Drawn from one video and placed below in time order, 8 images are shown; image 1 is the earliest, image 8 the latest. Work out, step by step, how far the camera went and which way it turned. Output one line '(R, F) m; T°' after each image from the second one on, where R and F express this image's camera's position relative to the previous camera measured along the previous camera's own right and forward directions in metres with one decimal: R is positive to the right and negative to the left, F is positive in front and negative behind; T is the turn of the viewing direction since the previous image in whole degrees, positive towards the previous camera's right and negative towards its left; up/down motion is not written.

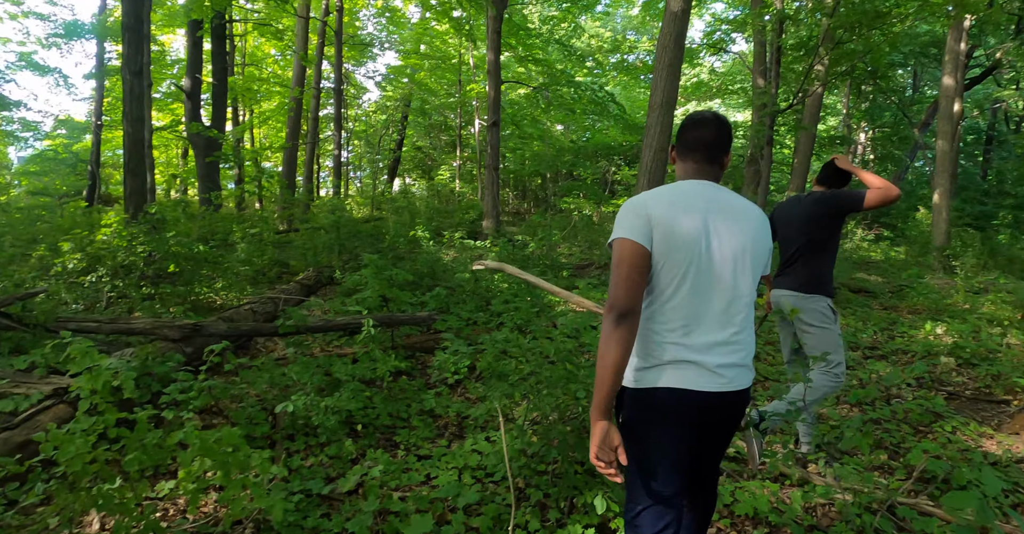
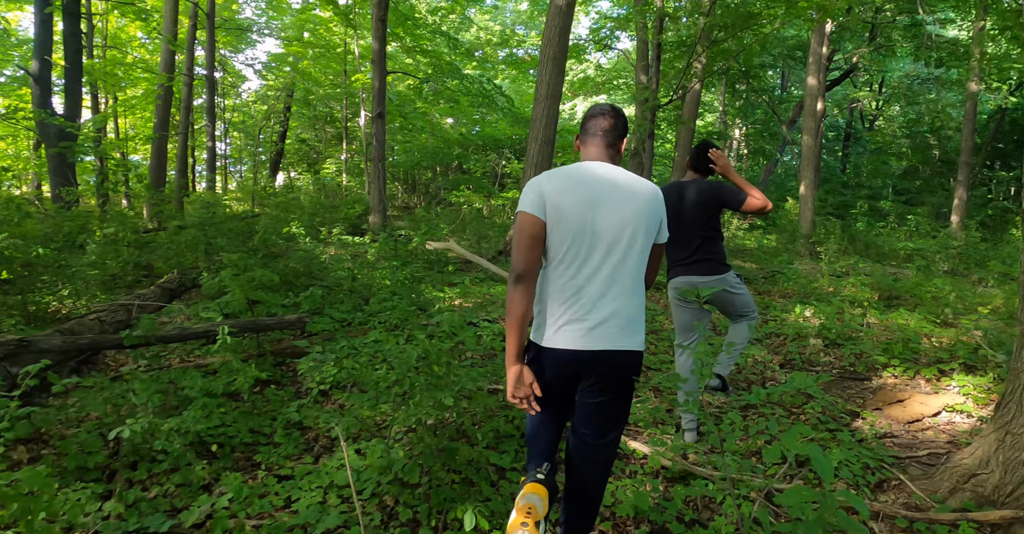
(+0.1, +0.3) m; +10°
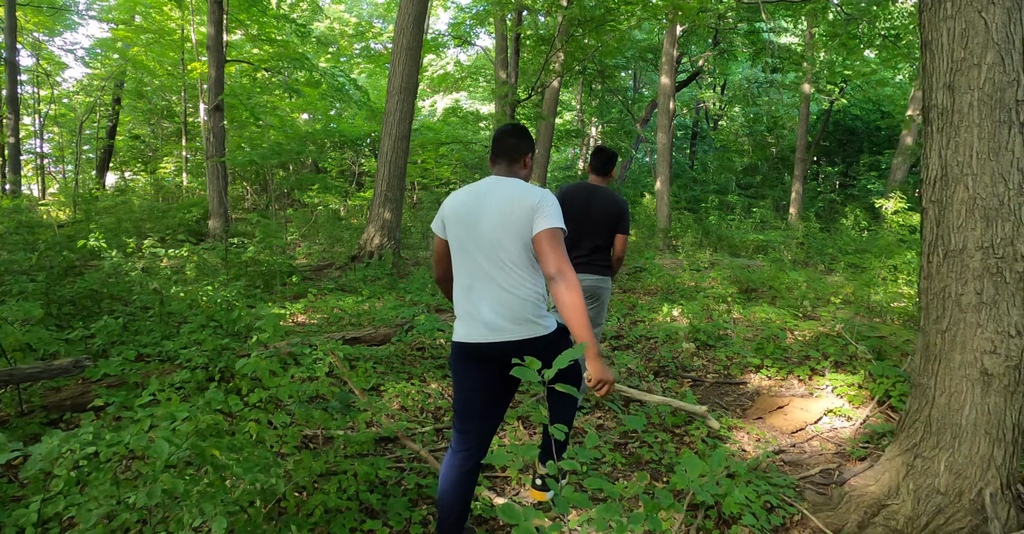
(+0.2, +0.7) m; +12°
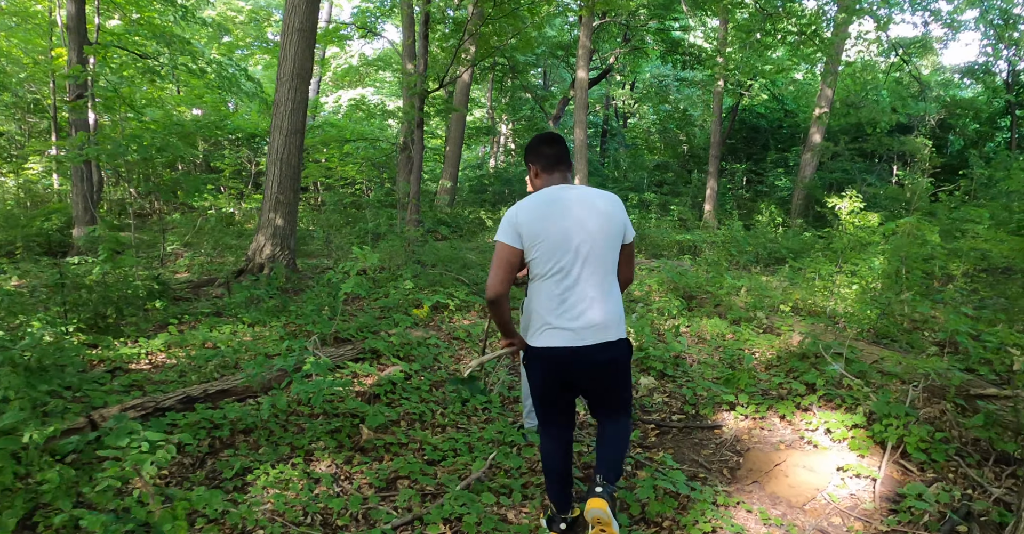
(0.0, +1.1) m; +8°
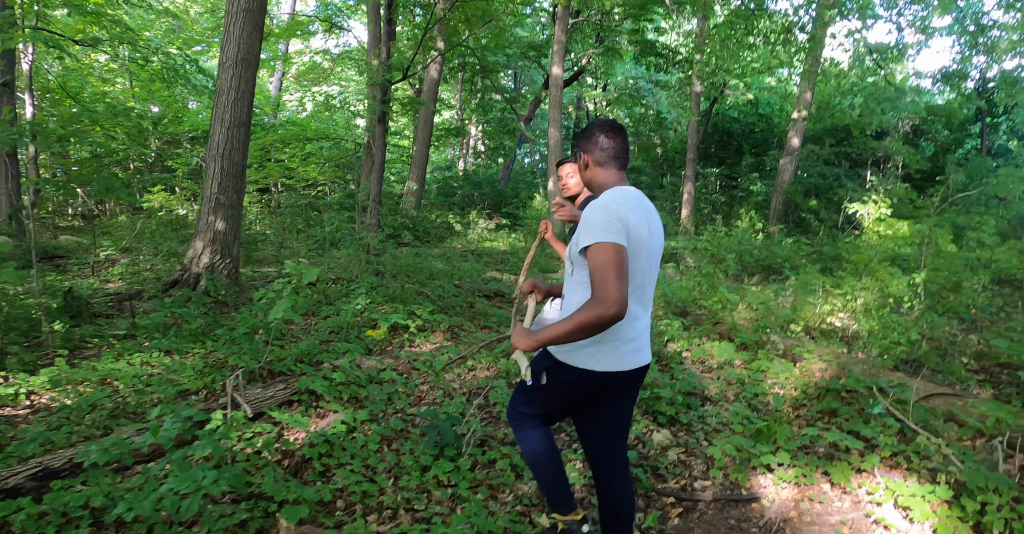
(0.0, +1.0) m; +3°
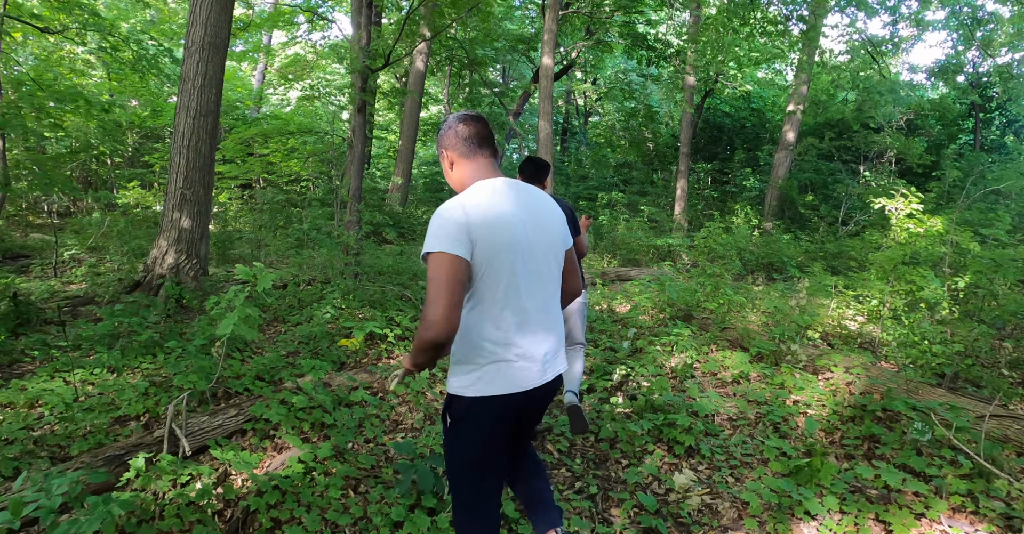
(0.0, +0.6) m; +1°
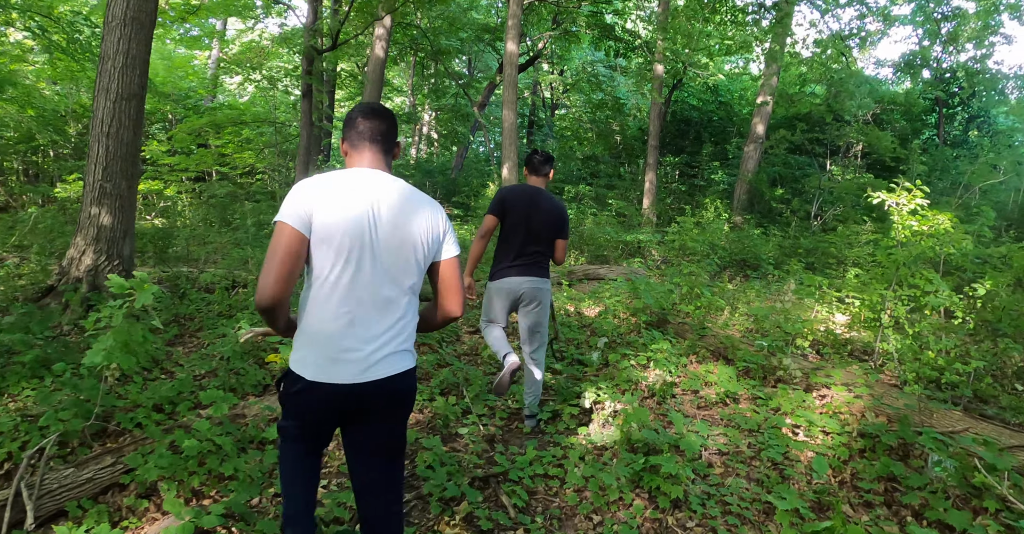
(+0.1, +0.6) m; +3°
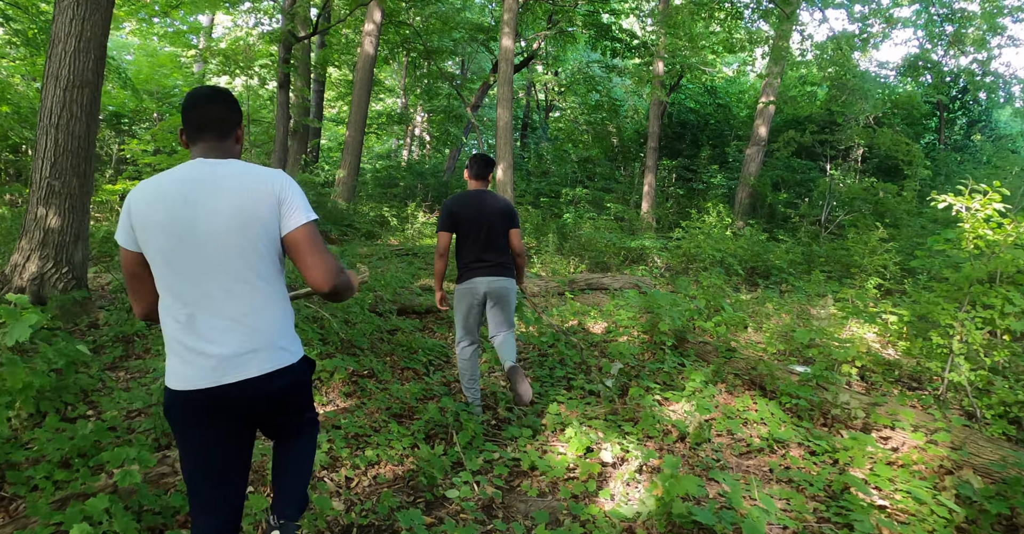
(-0.1, +0.7) m; +1°
